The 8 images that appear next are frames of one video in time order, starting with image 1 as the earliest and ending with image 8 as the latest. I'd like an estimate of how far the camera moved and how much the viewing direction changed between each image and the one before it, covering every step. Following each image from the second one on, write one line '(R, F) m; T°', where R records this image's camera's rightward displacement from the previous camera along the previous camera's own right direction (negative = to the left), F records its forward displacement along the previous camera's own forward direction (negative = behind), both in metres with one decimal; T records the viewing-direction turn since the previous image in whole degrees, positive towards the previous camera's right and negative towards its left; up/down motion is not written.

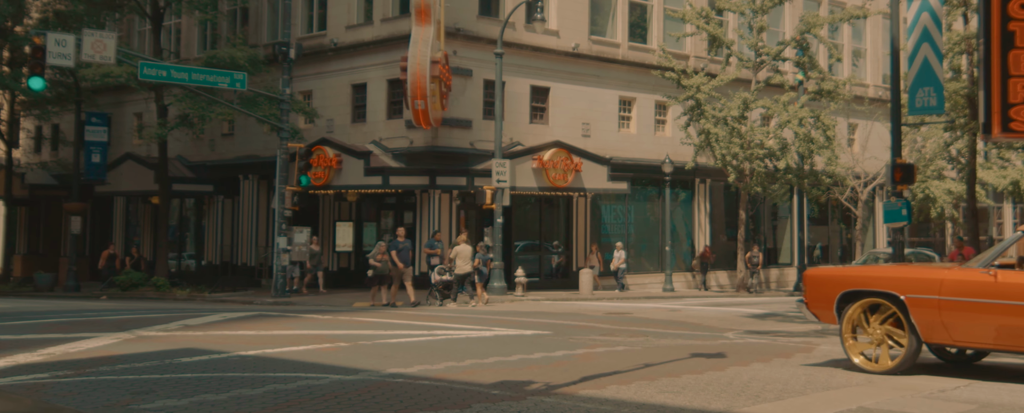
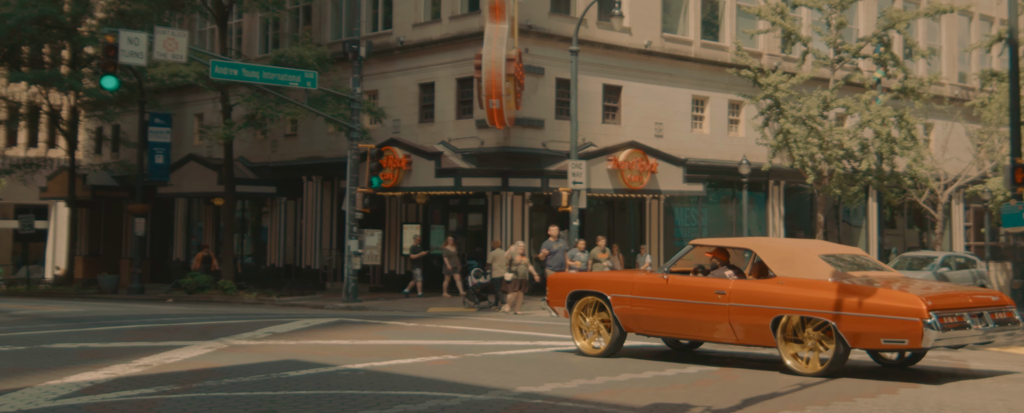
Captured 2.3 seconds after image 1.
(-1.3, +0.7) m; -2°
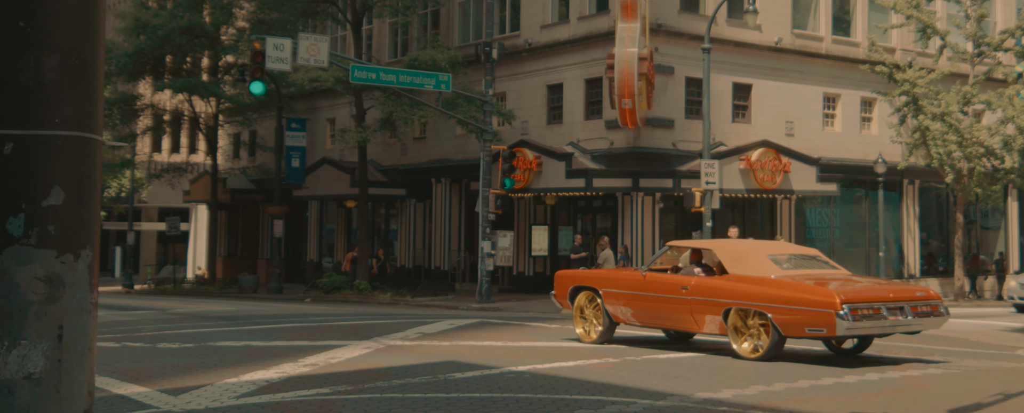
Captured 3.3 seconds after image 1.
(-0.9, -0.2) m; -6°
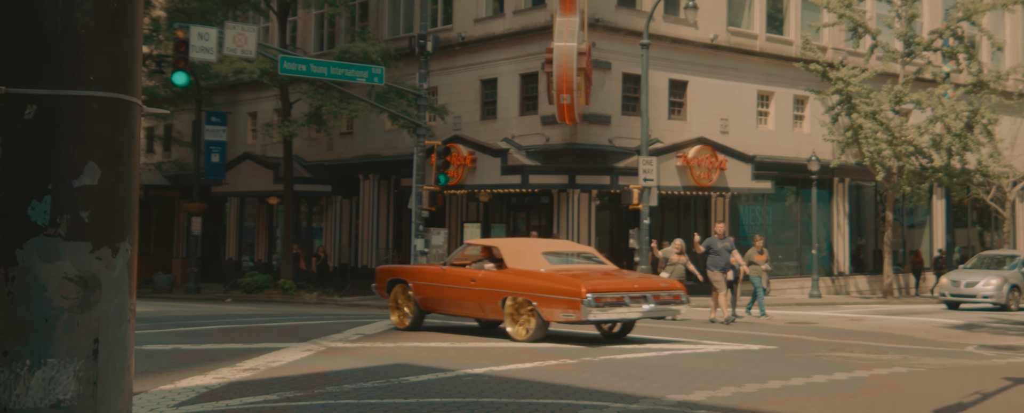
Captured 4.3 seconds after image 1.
(-0.5, +0.7) m; +5°
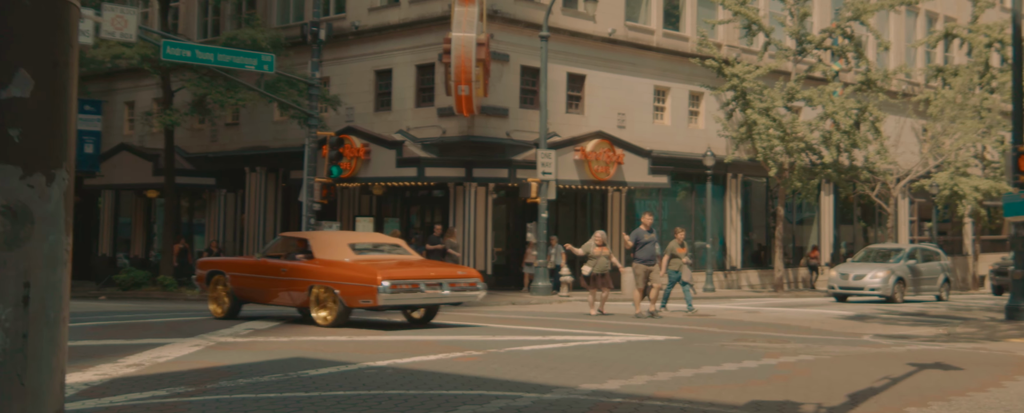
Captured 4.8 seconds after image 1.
(-0.2, +0.6) m; +7°
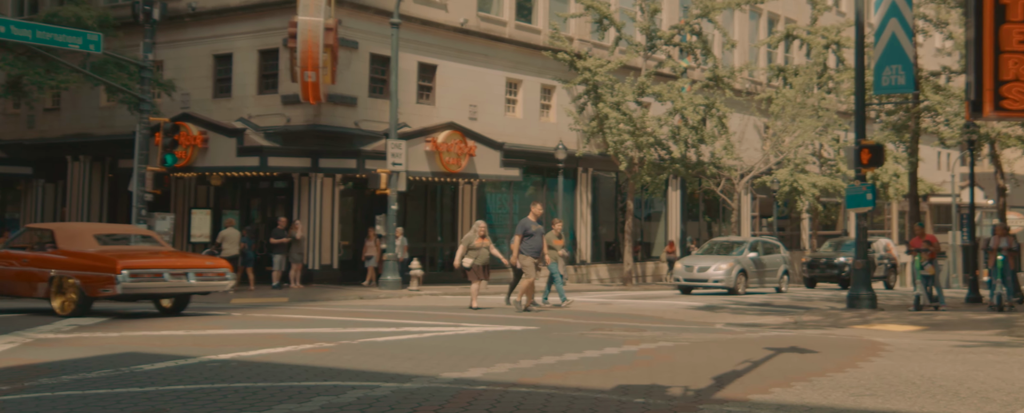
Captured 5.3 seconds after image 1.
(-0.1, +0.7) m; +9°
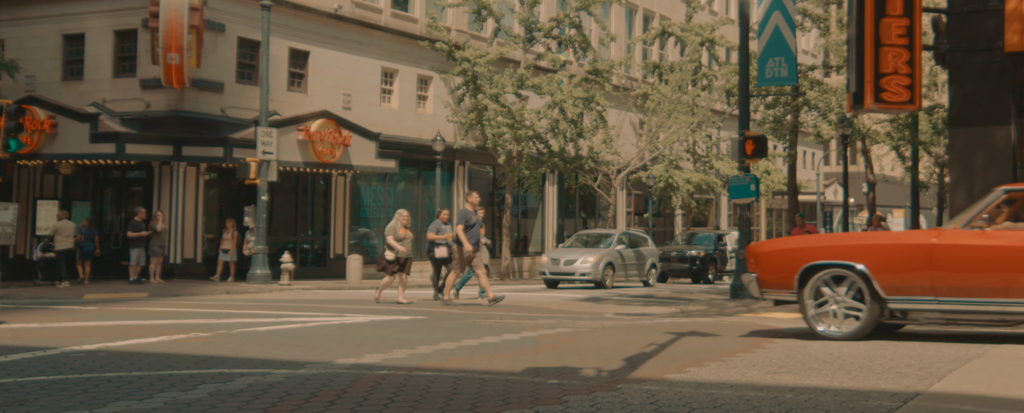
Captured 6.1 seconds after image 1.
(-0.4, +0.6) m; +8°
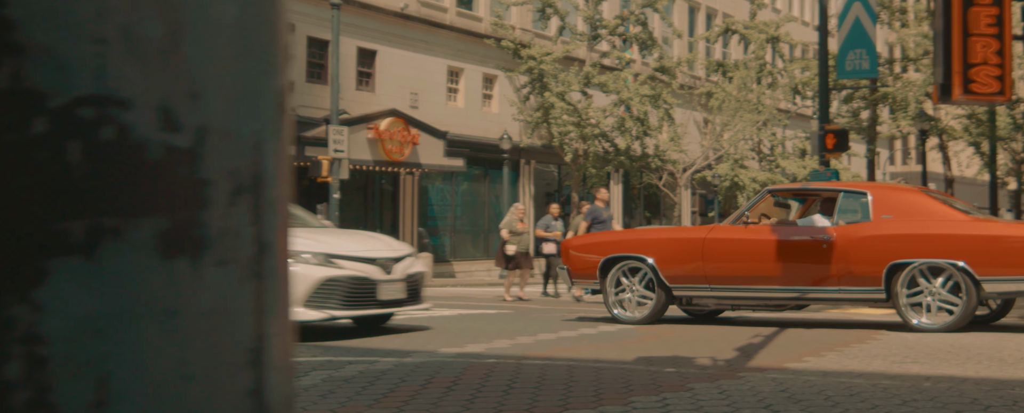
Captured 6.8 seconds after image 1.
(-0.6, +0.2) m; -3°
